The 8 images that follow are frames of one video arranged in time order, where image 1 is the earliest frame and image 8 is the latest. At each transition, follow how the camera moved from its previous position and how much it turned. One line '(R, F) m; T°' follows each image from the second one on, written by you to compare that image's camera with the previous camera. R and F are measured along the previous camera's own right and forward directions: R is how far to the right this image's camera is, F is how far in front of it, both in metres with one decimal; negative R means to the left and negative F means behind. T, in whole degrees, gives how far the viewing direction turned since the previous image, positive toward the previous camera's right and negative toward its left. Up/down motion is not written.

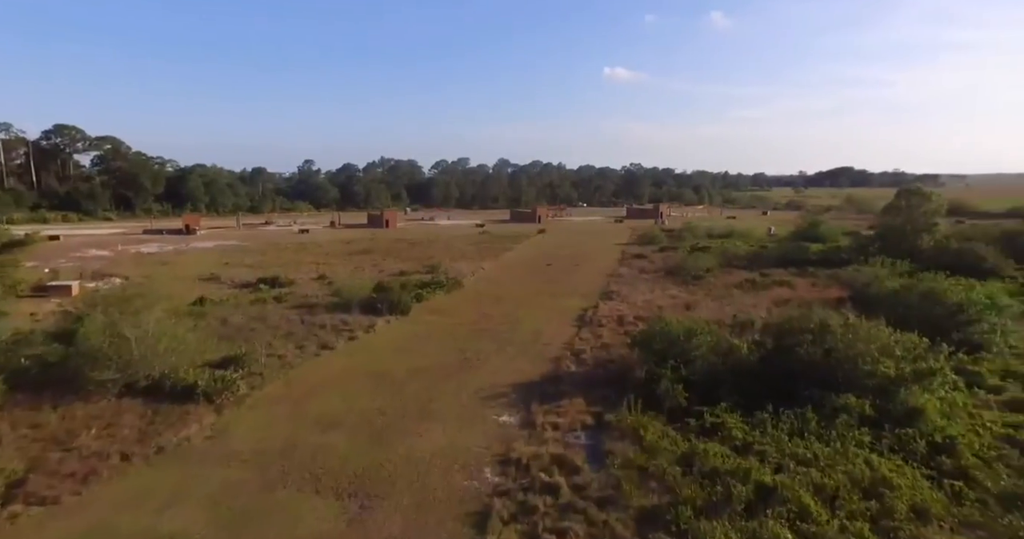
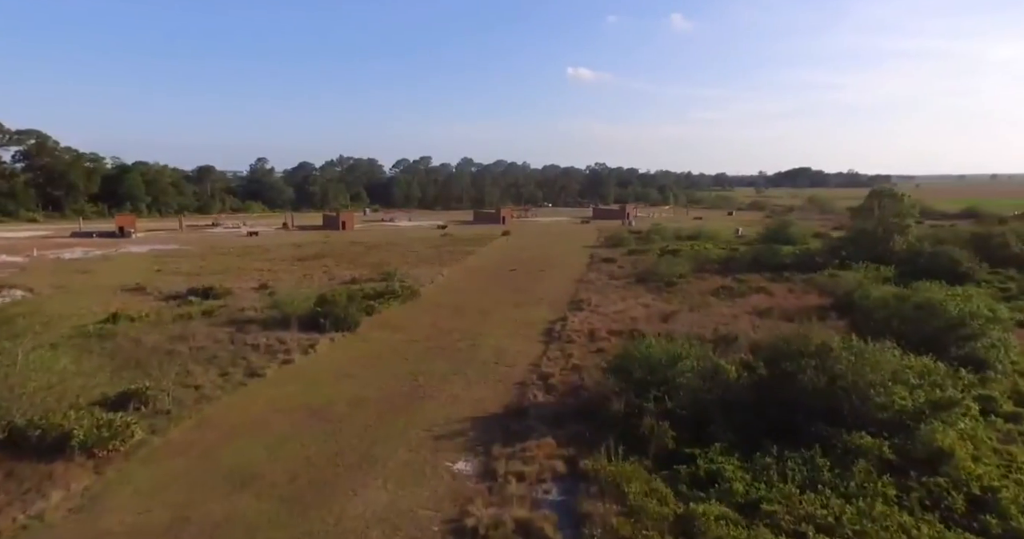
(+0.2, +2.1) m; +3°
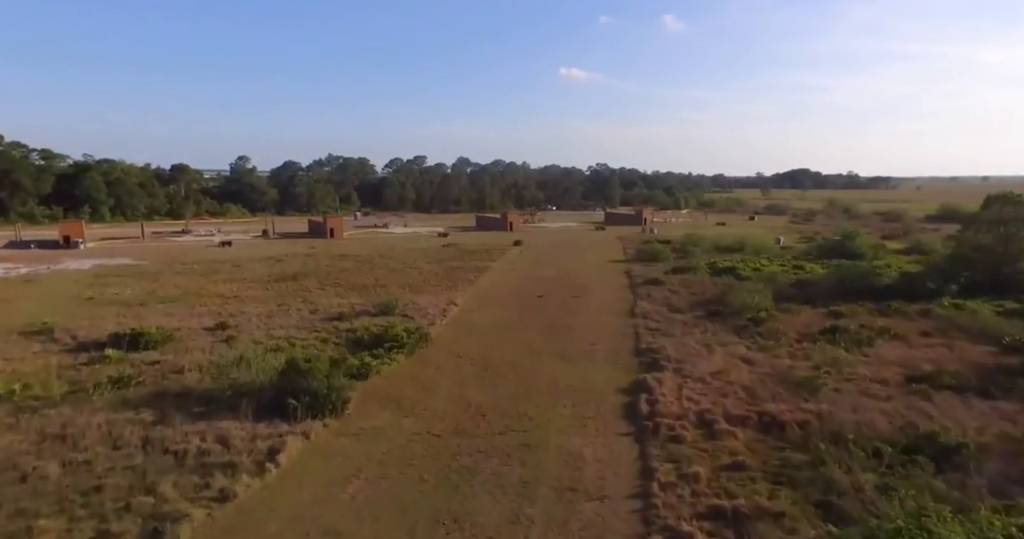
(-1.7, +6.7) m; +1°
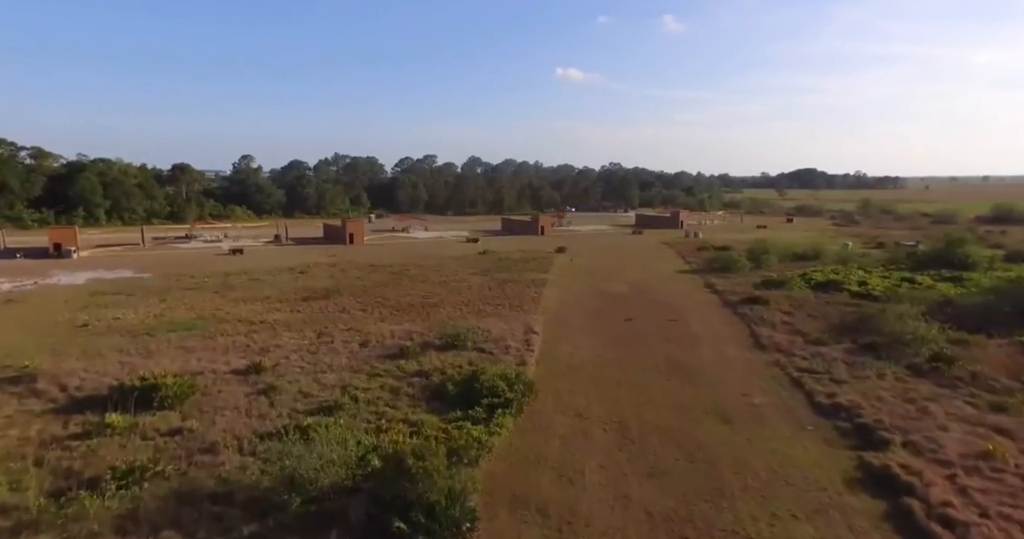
(-3.3, +4.7) m; 0°
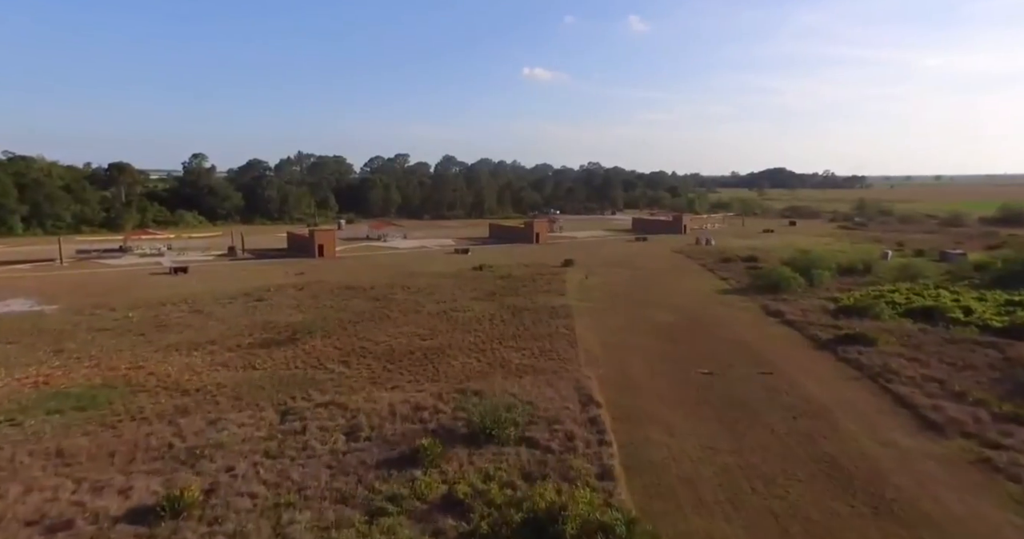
(-2.0, +6.3) m; +3°
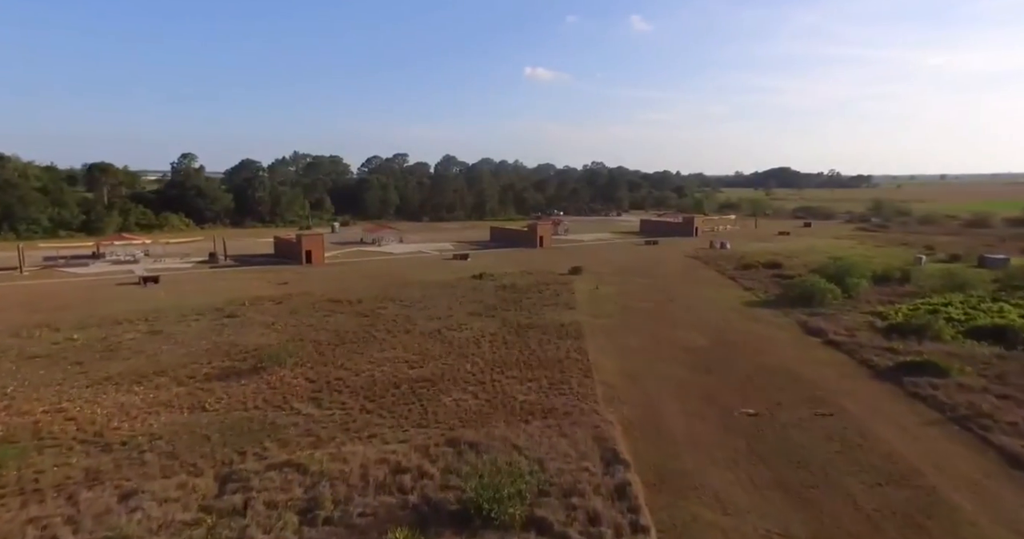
(0.0, +3.0) m; 0°
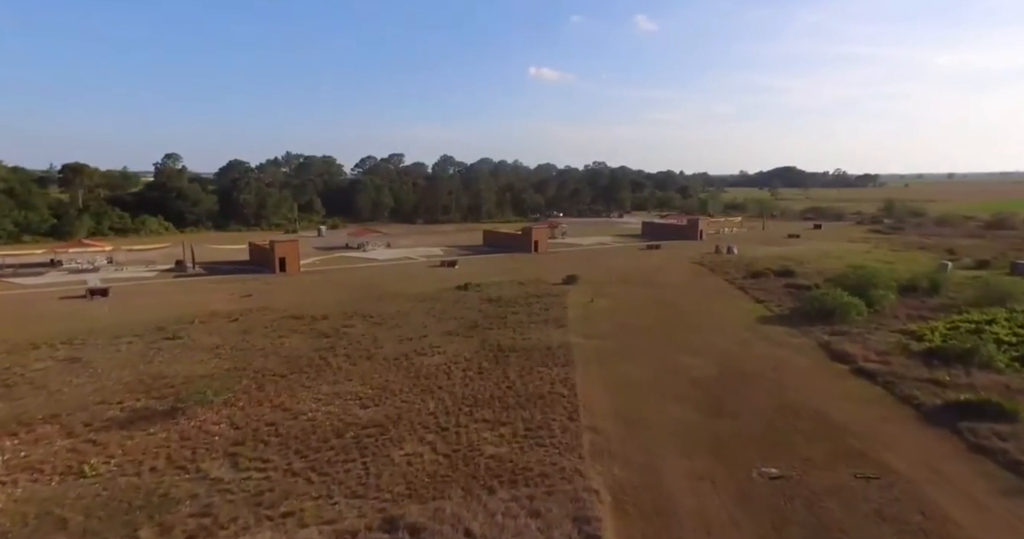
(+0.8, +2.9) m; 0°
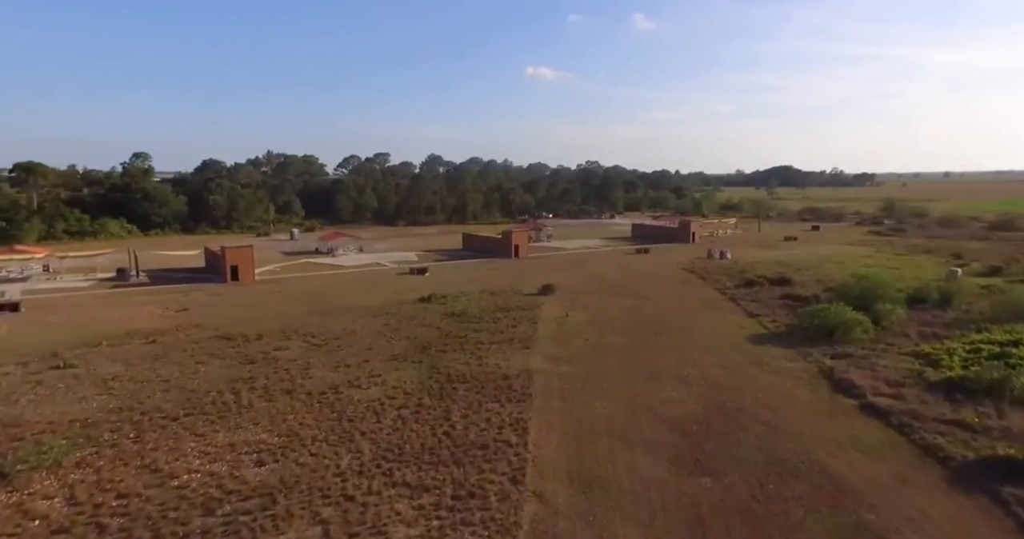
(+1.3, +2.9) m; 0°
